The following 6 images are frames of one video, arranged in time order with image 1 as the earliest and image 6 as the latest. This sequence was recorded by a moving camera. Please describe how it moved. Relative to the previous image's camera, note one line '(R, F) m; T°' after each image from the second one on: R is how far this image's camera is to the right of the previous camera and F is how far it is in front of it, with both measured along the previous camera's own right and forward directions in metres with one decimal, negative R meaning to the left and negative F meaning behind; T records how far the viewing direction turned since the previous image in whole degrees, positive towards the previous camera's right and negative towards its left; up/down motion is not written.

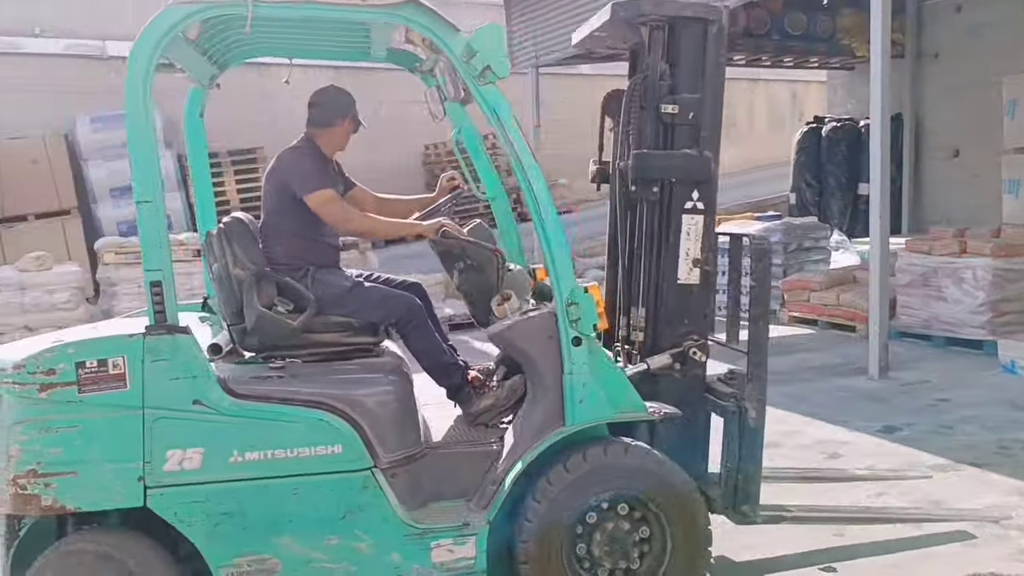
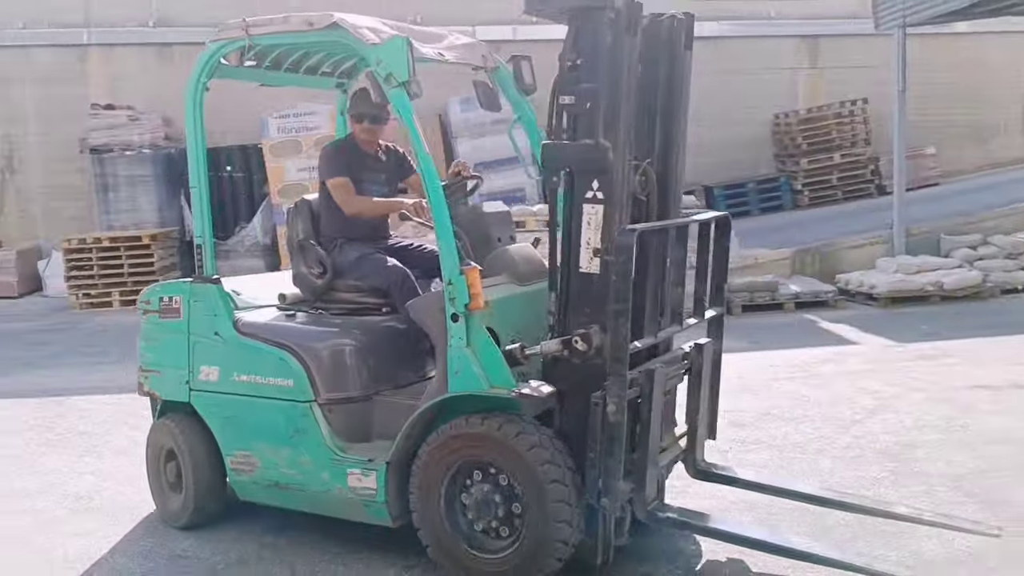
(+0.7, -0.1) m; -21°
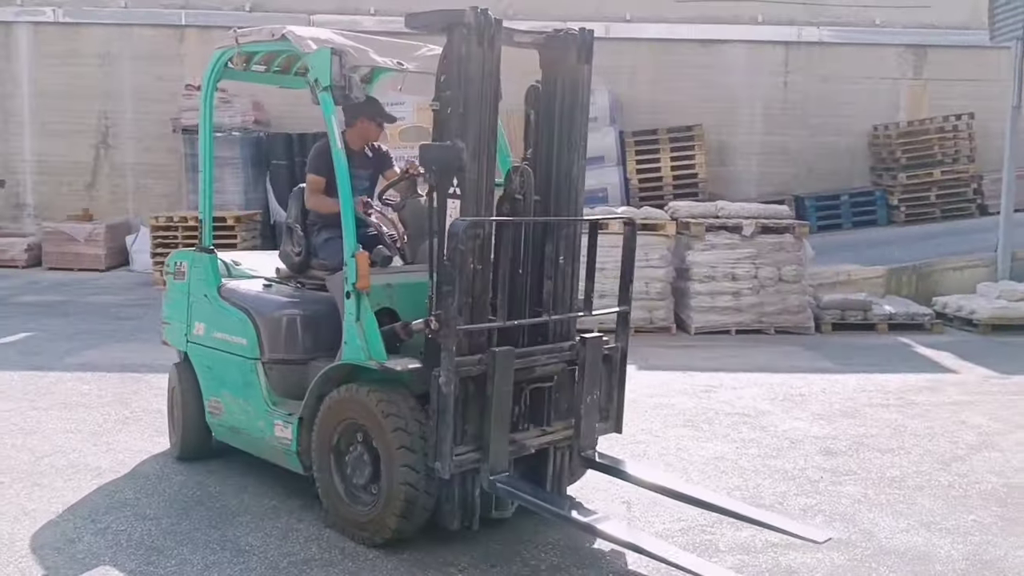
(-0.3, +1.3) m; -4°
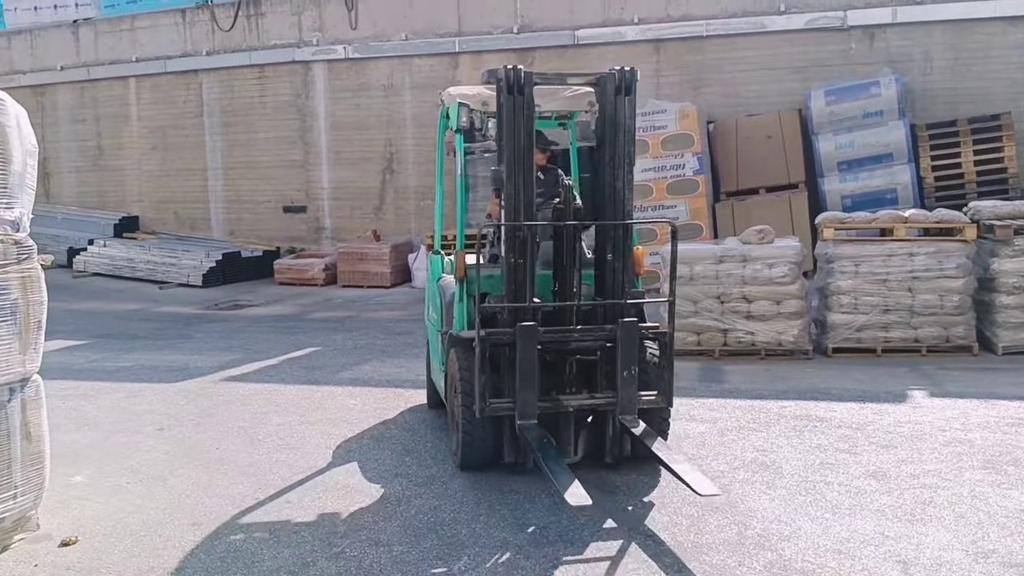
(+1.1, +2.1) m; -17°
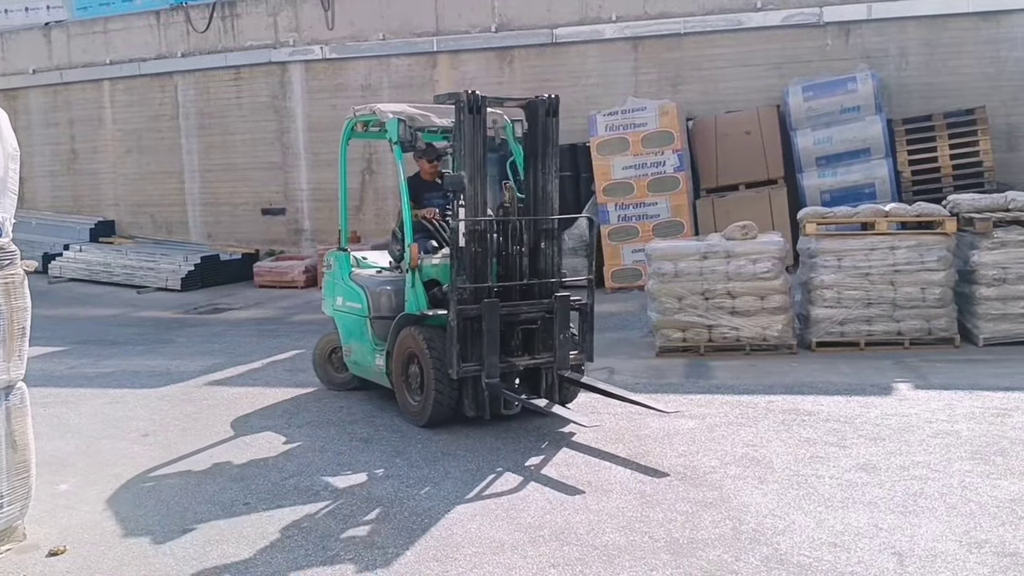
(-0.4, 0.0) m; +1°
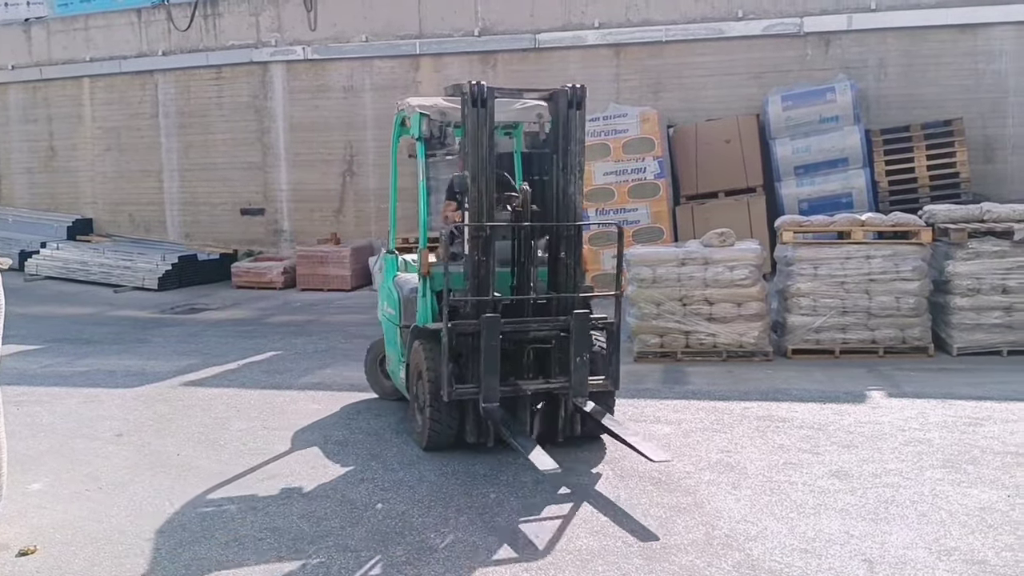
(+0.1, 0.0) m; +1°
